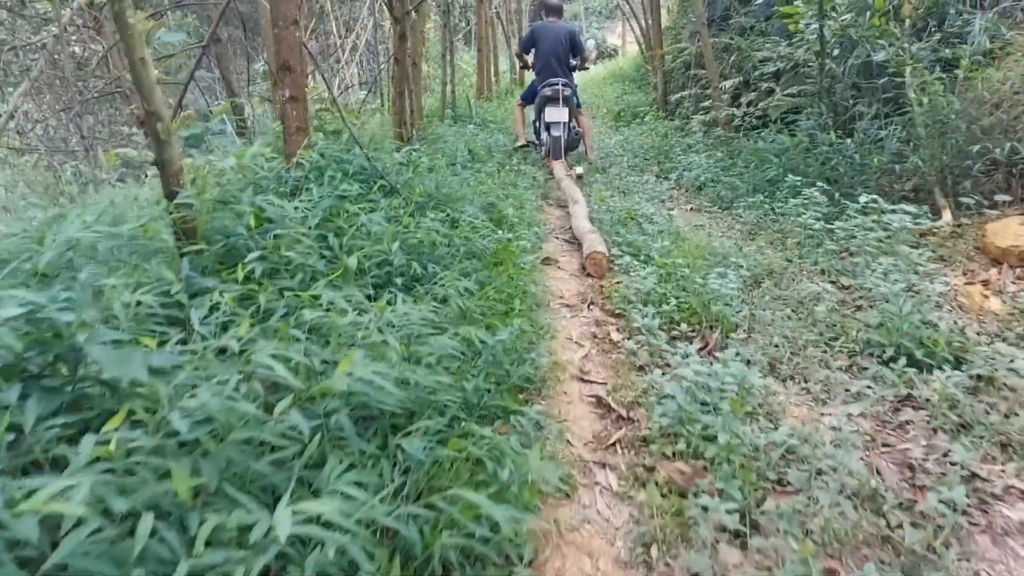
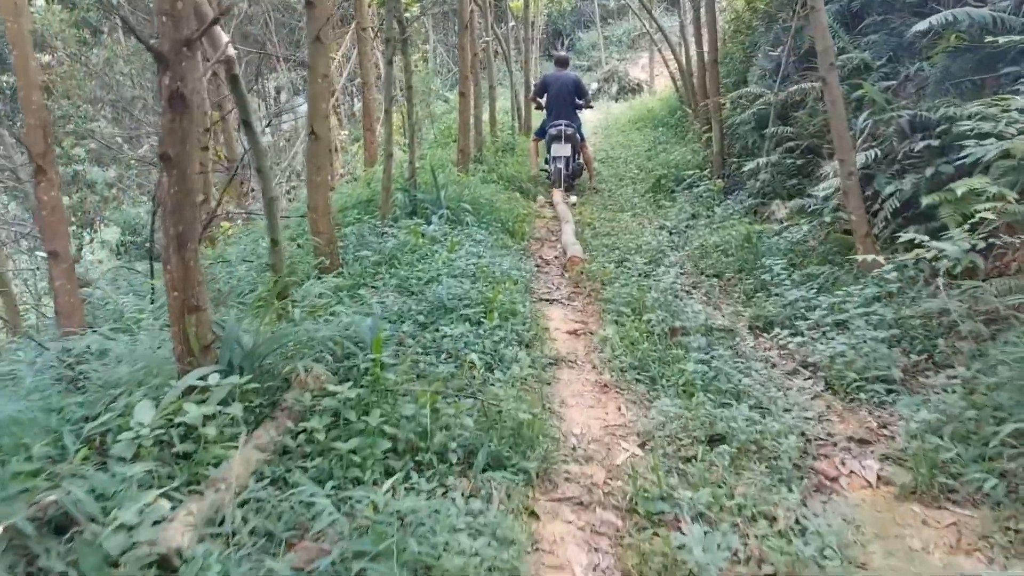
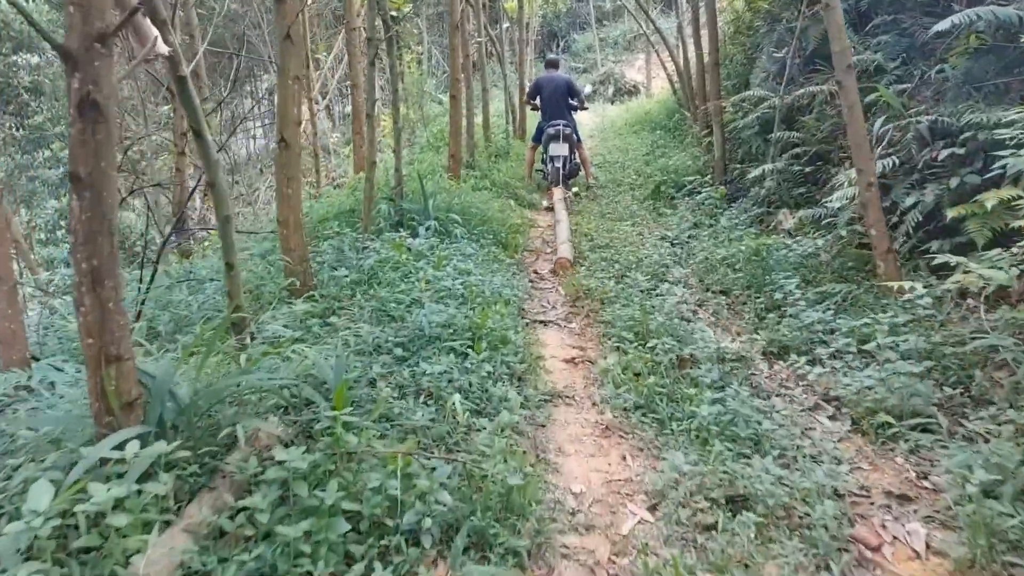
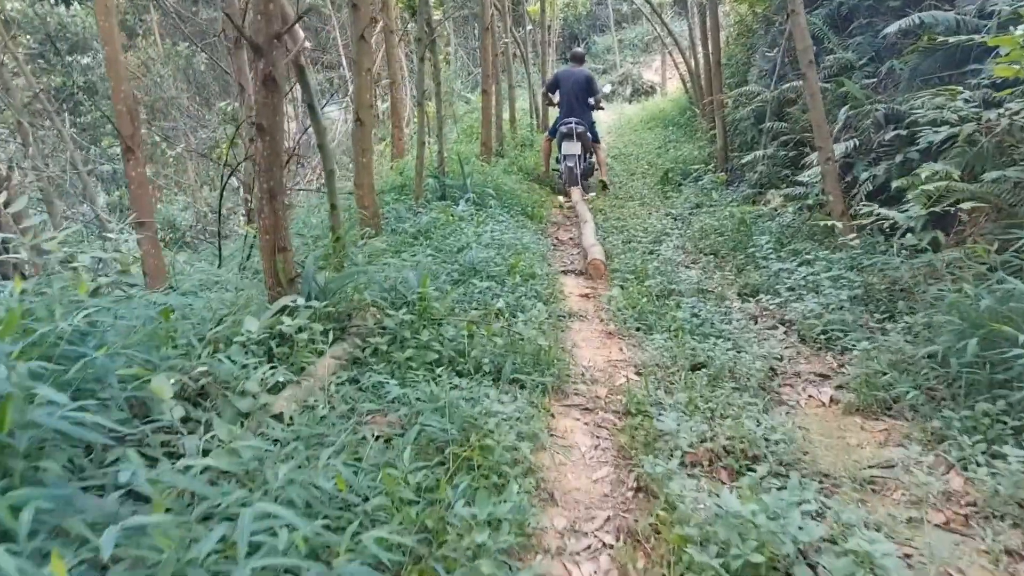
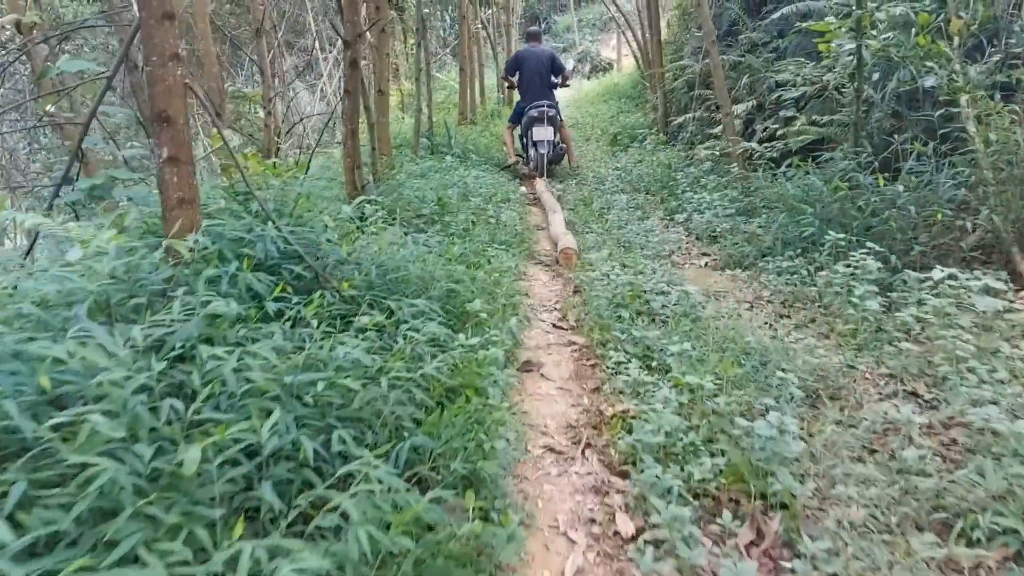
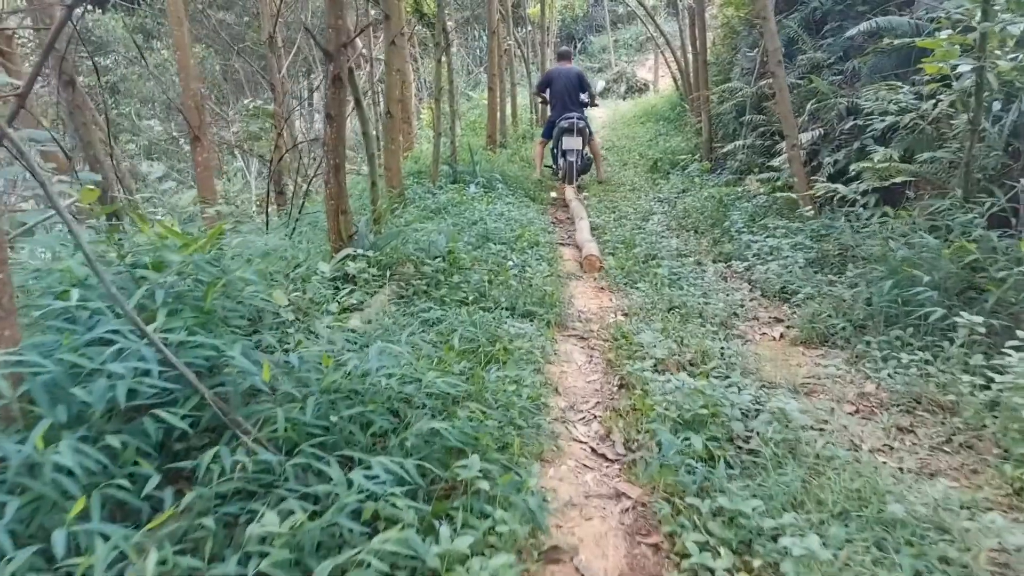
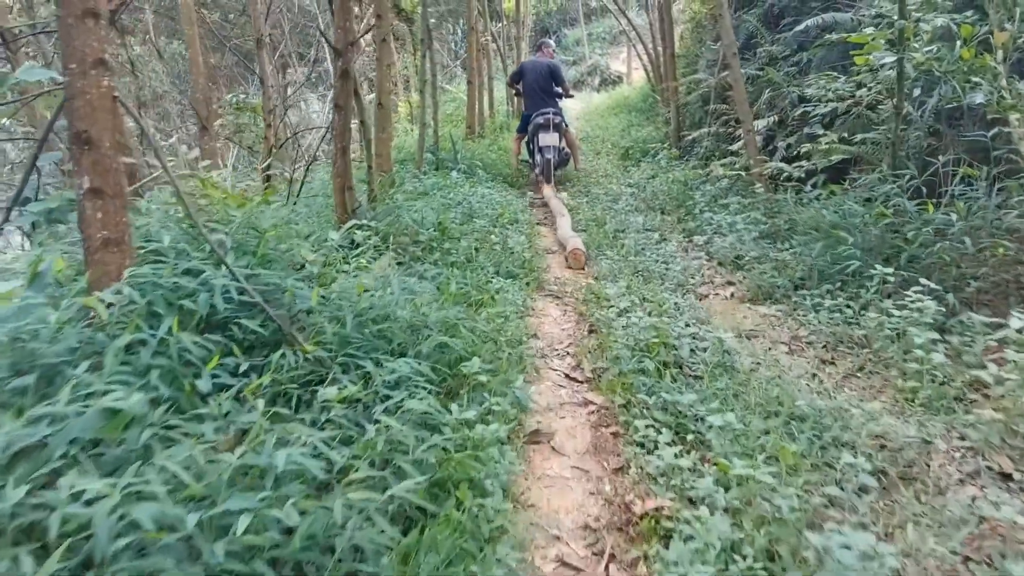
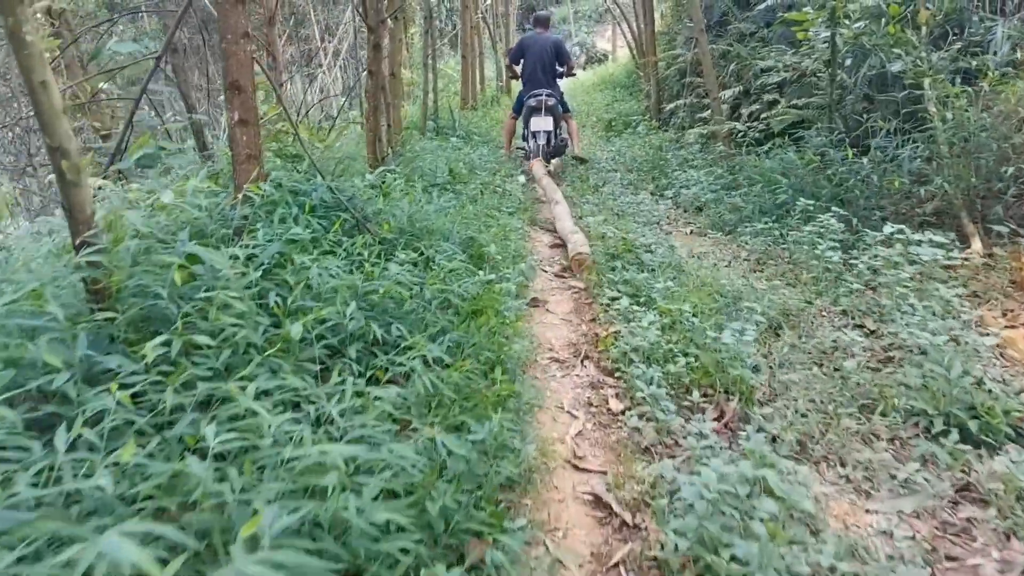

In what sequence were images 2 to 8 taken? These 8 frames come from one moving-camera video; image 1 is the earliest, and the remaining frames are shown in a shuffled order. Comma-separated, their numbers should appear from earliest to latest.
8, 5, 7, 6, 4, 2, 3
